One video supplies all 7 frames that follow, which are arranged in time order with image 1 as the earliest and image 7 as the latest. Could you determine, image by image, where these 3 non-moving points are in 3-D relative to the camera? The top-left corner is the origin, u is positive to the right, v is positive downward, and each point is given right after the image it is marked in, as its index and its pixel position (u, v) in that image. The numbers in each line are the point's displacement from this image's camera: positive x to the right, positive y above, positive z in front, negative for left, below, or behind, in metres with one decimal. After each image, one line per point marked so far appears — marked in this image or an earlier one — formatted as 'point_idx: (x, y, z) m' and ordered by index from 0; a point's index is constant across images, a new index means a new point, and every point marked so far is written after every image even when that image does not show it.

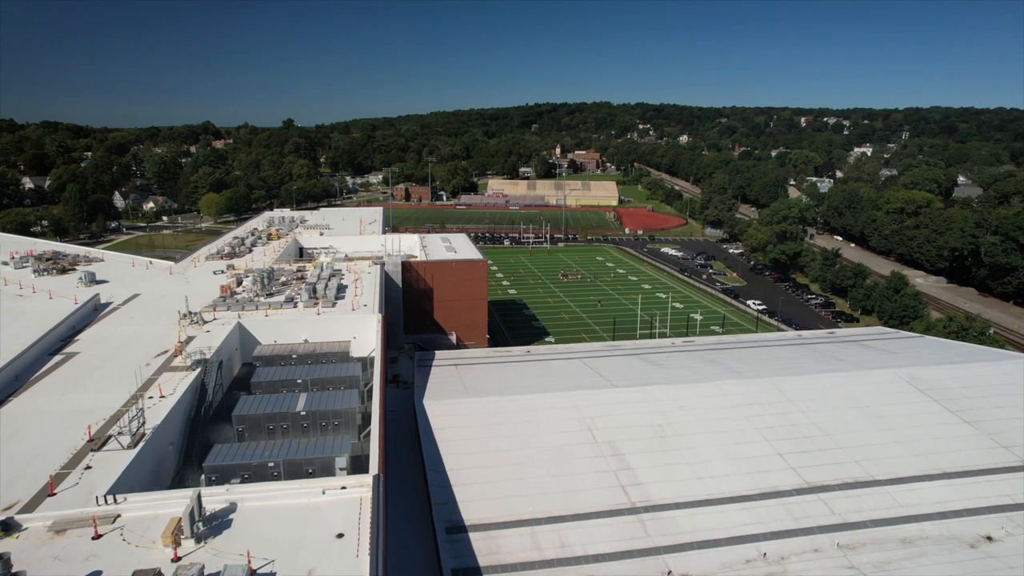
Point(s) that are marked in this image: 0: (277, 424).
0: (-7.0, -4.1, +19.9) m
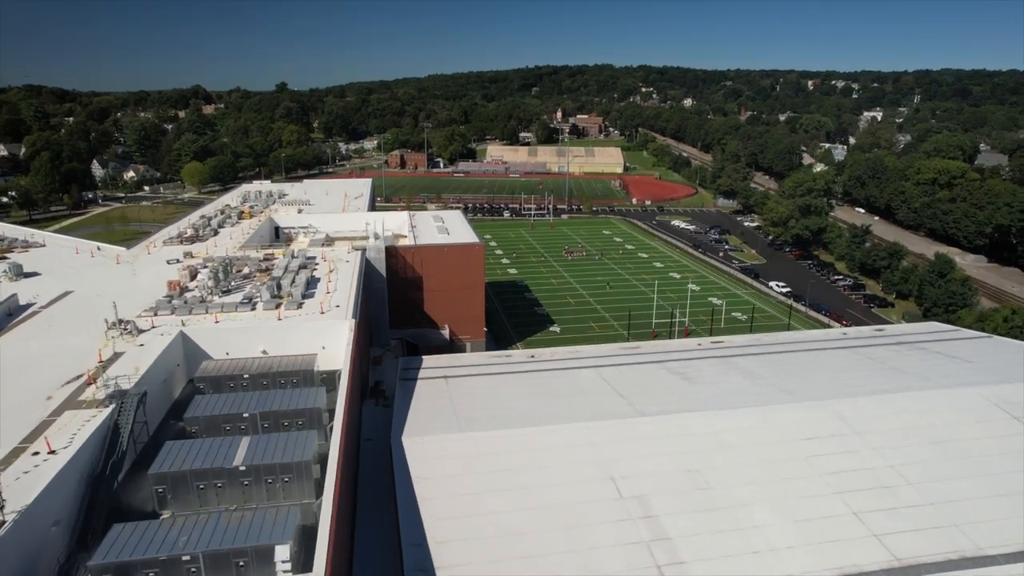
0: (-6.9, -4.5, +15.3) m
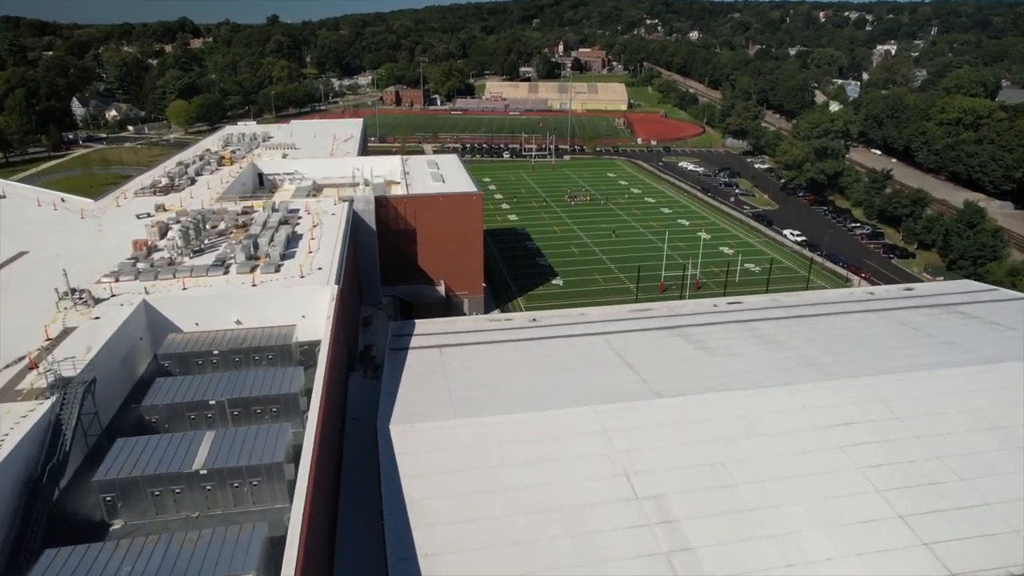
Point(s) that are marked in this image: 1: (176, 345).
0: (-6.9, -4.0, +13.3) m
1: (-9.7, -1.6, +19.3) m
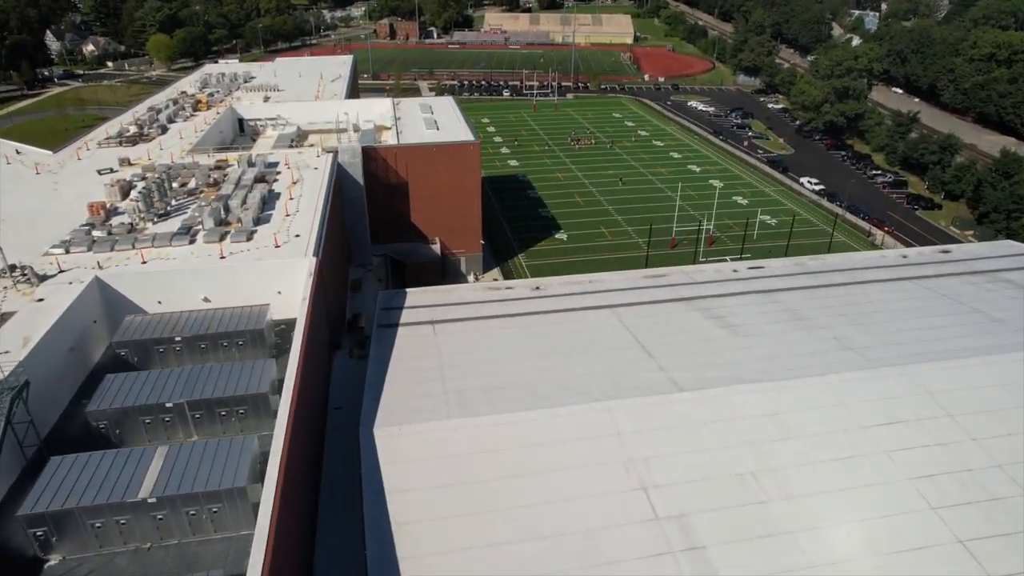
0: (-6.9, -3.9, +11.3) m
1: (-9.6, -1.0, +17.1) m
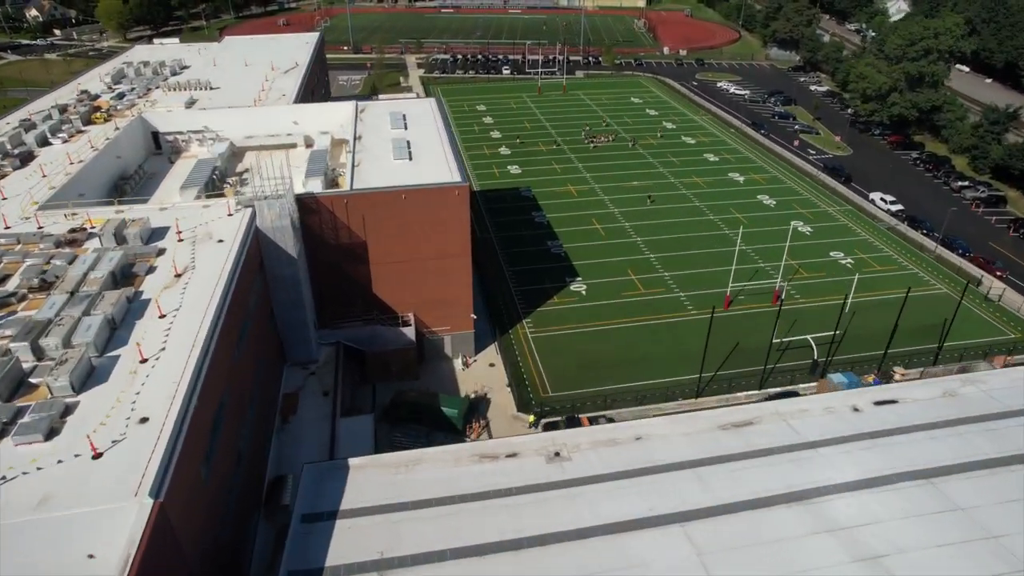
0: (-6.7, -8.4, +2.8) m
1: (-9.5, -5.1, +8.4) m
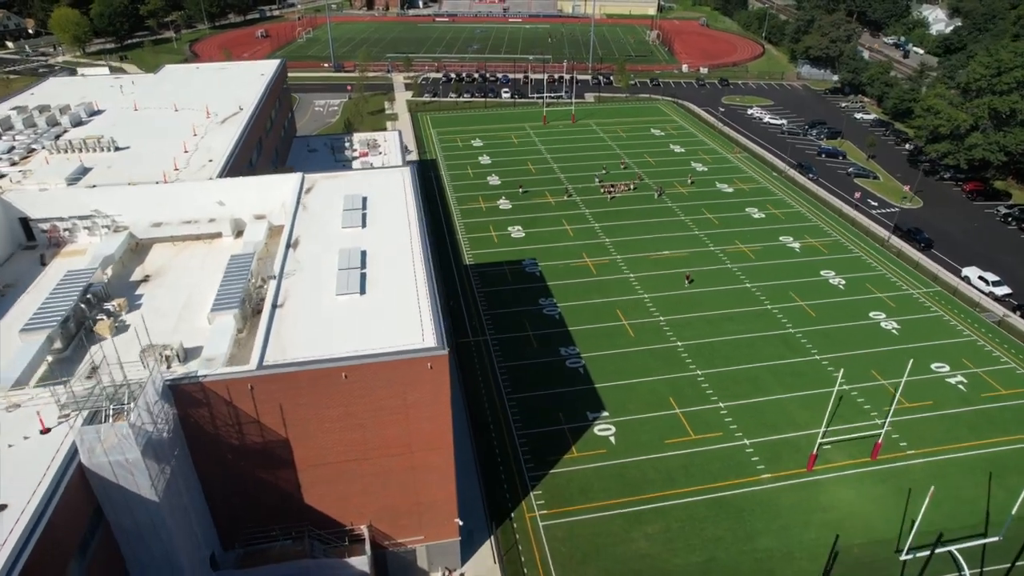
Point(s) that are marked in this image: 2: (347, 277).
0: (-6.6, -13.0, -5.0) m
1: (-9.4, -9.7, +0.5) m
2: (-3.8, +0.1, +16.0) m
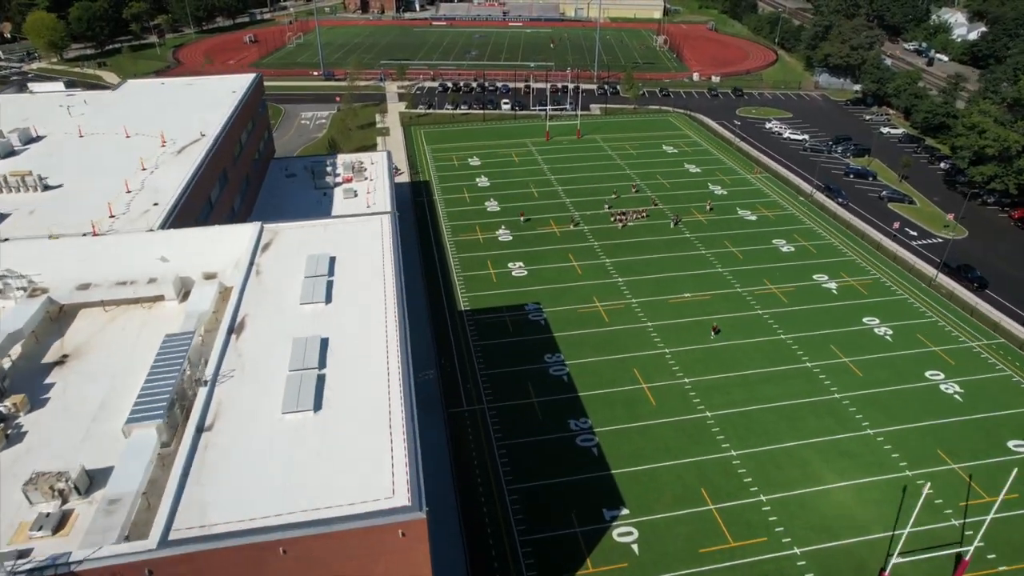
0: (-6.6, -15.0, -8.8) m
1: (-9.3, -11.7, -3.2) m
2: (-3.8, -1.9, +12.3) m
